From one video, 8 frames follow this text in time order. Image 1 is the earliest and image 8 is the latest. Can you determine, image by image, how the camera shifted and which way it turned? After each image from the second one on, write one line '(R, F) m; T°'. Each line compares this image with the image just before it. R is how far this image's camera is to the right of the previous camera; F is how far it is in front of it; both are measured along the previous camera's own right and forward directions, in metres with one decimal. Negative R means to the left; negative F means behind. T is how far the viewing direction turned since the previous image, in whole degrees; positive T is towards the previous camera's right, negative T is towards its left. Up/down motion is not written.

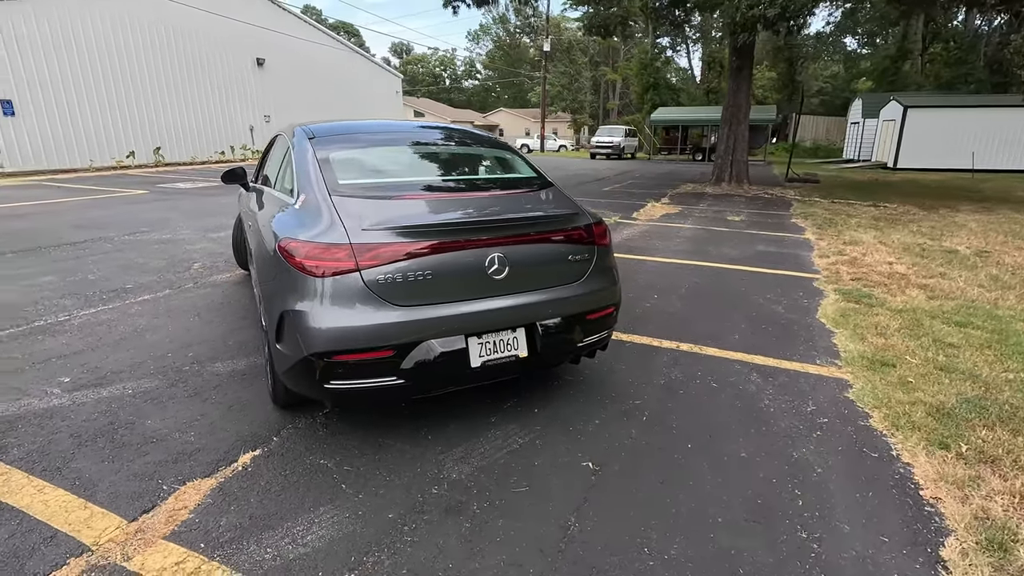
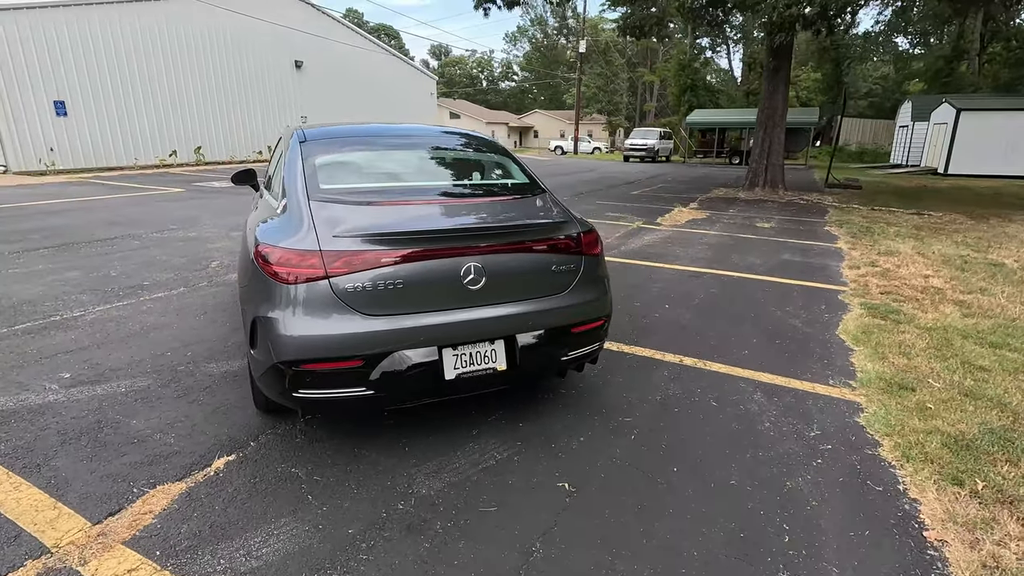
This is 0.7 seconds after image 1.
(+0.2, +0.1) m; -4°
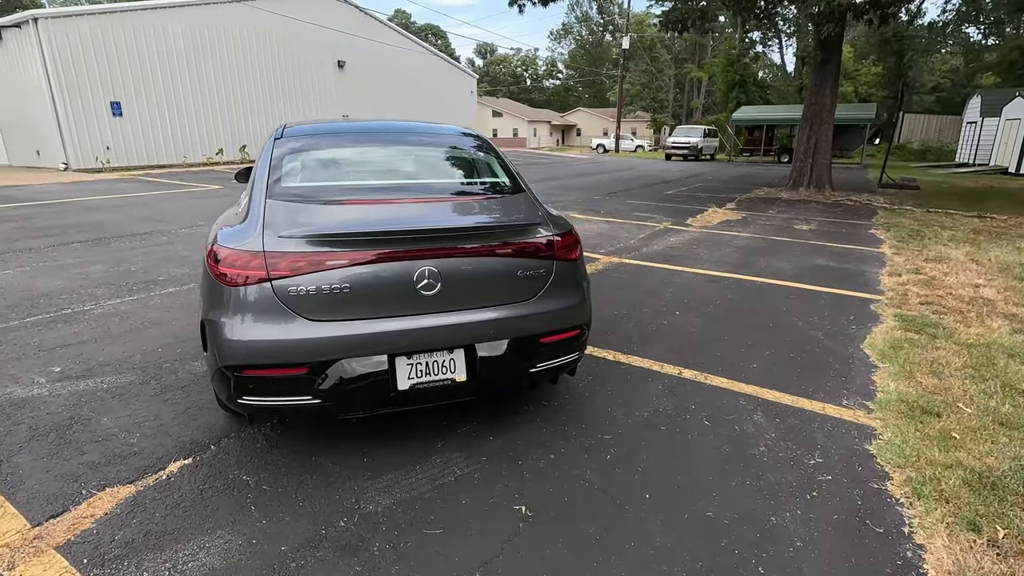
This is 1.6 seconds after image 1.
(+0.3, +0.2) m; -4°
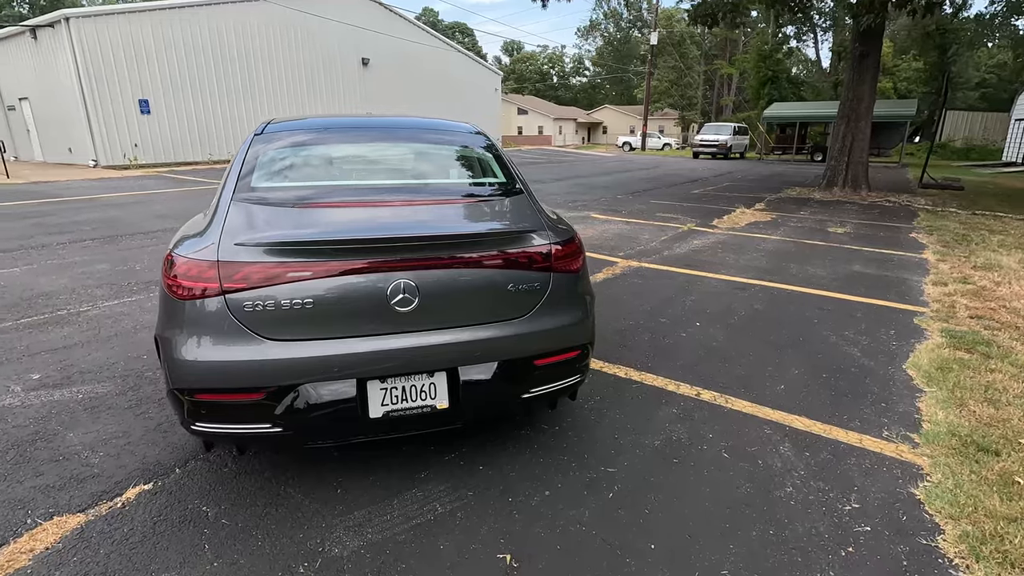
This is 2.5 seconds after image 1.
(+0.1, +0.3) m; -3°
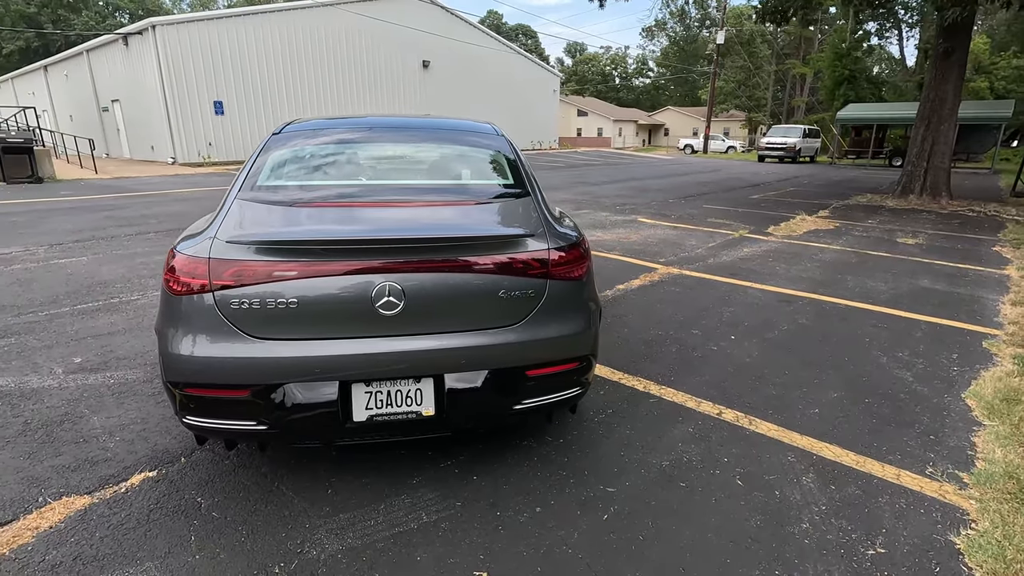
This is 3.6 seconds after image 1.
(+0.2, +0.1) m; -6°
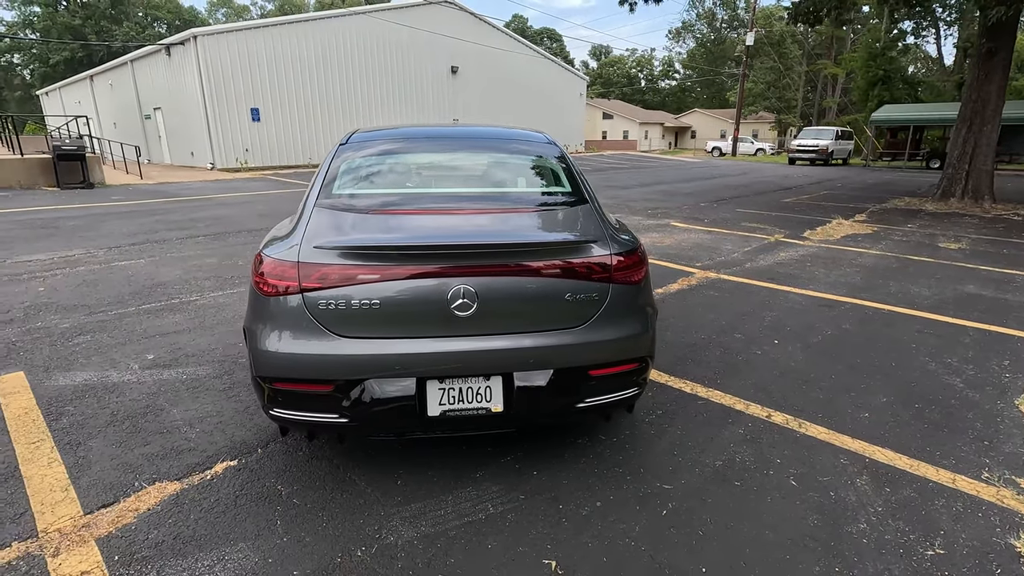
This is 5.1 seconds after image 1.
(-0.2, -0.1) m; -2°
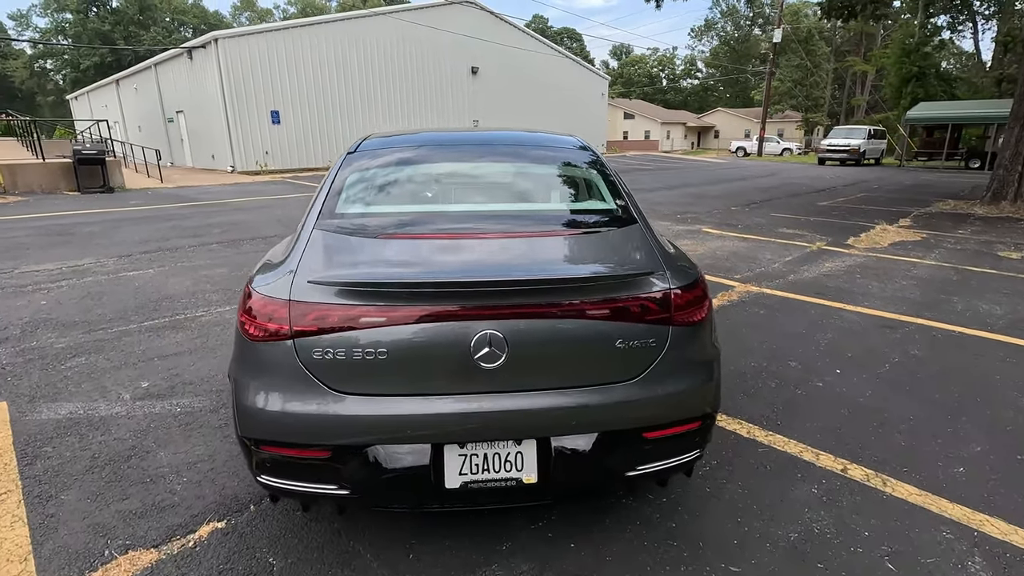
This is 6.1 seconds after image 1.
(-0.1, +0.4) m; -2°
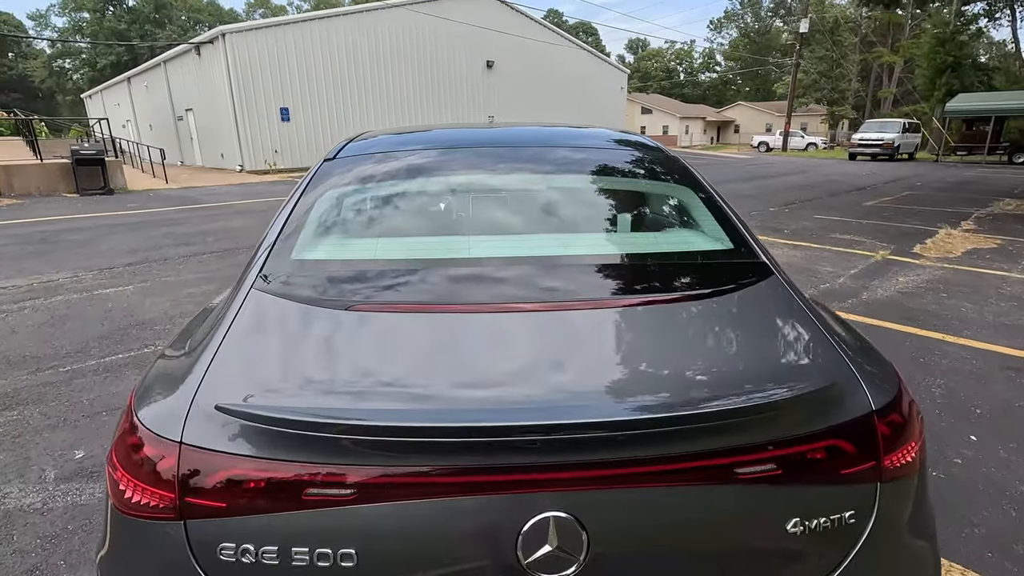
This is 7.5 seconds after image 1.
(-0.1, +0.7) m; -2°
